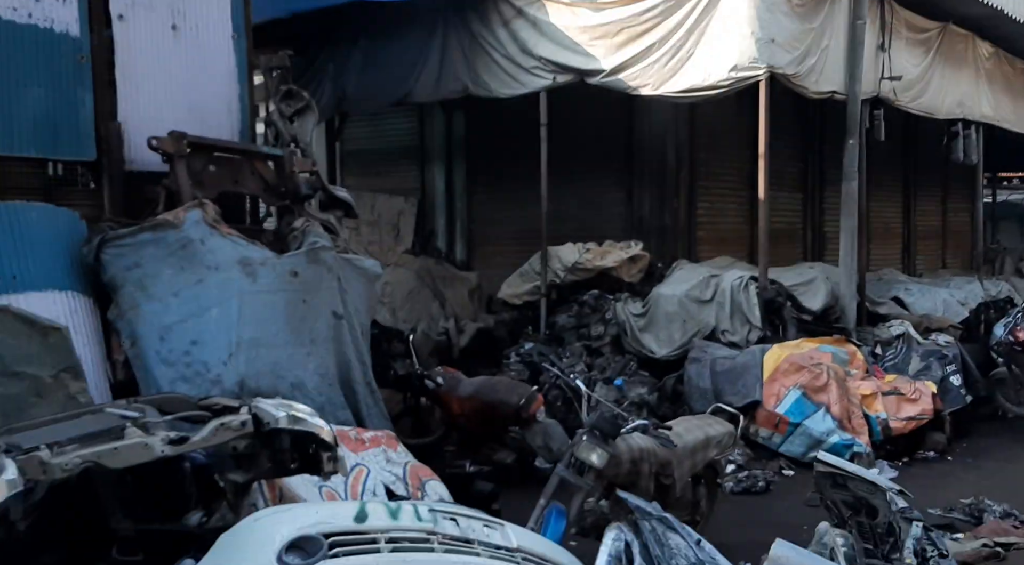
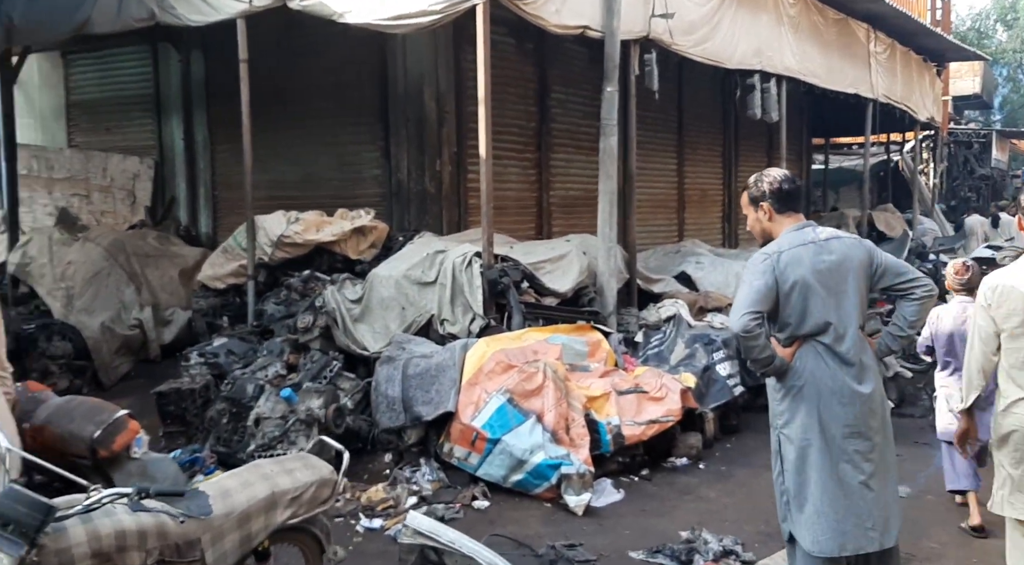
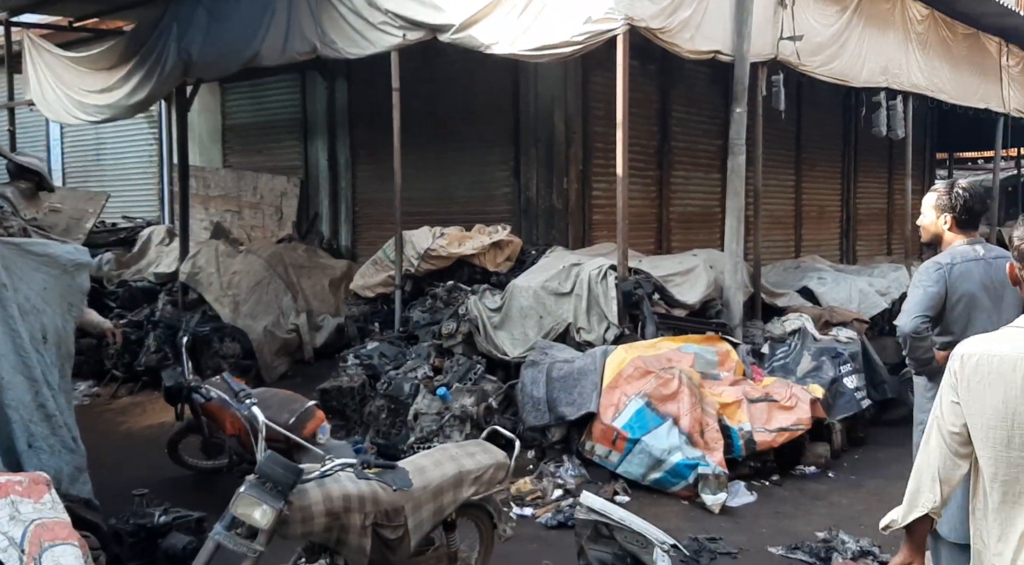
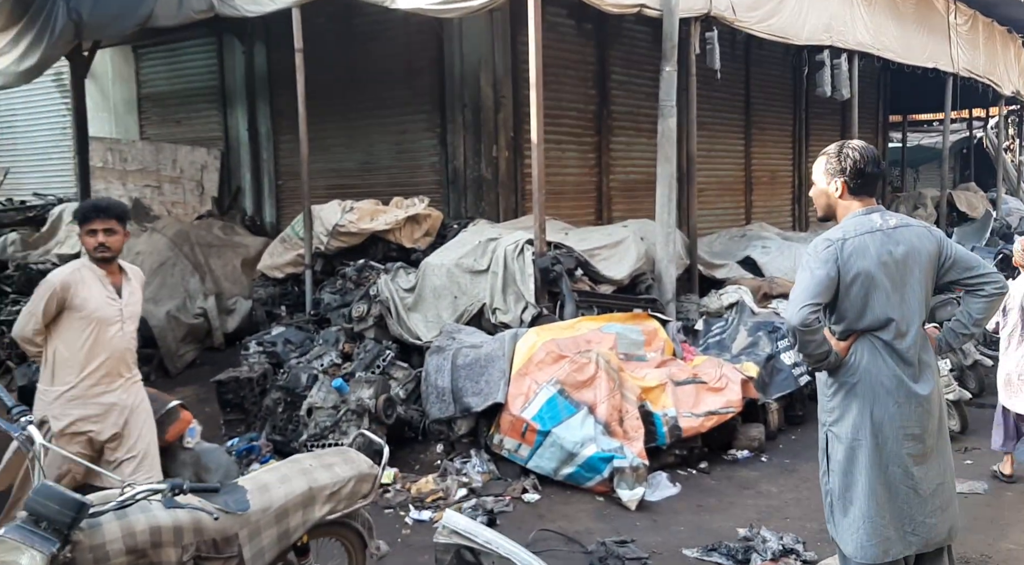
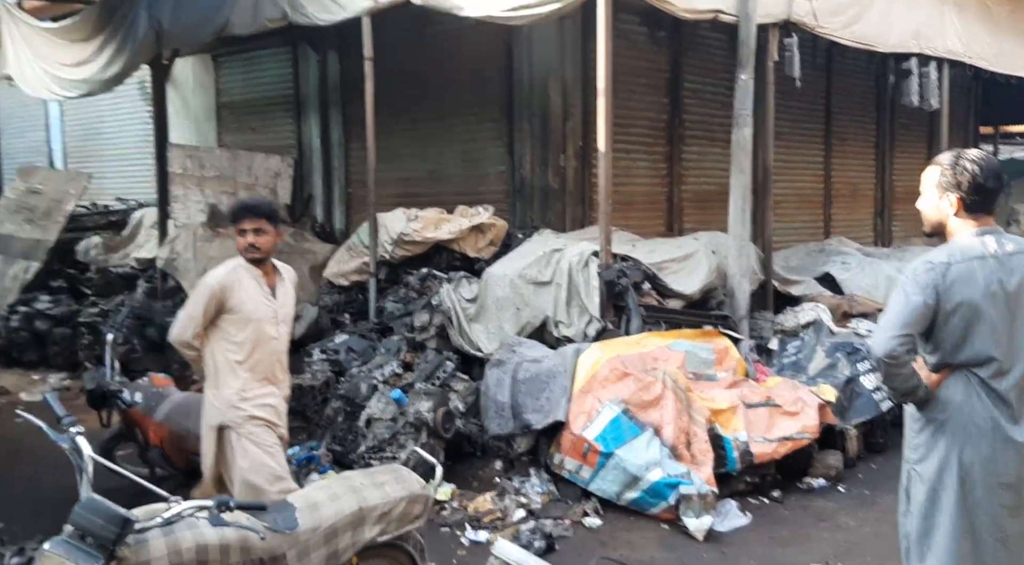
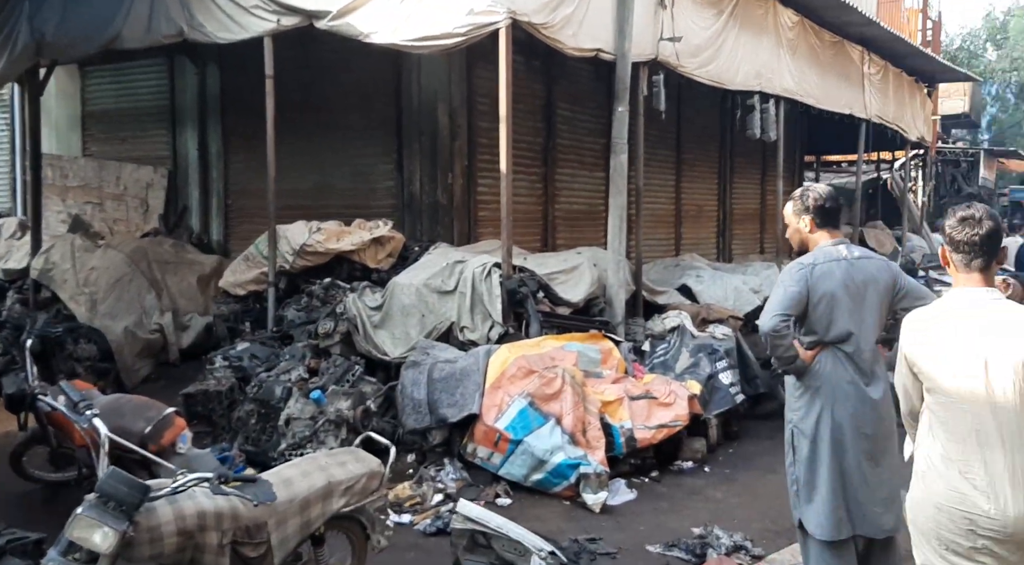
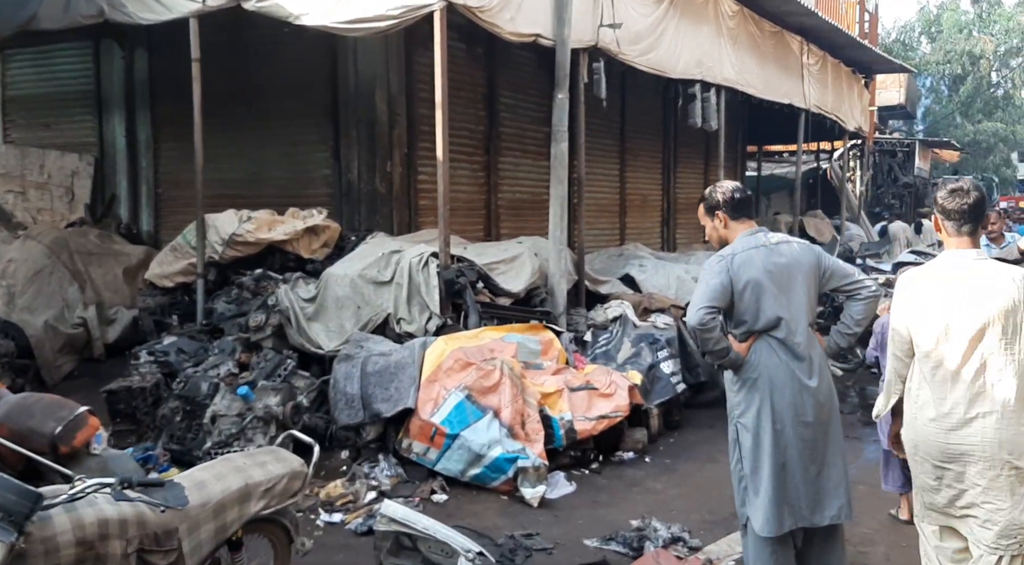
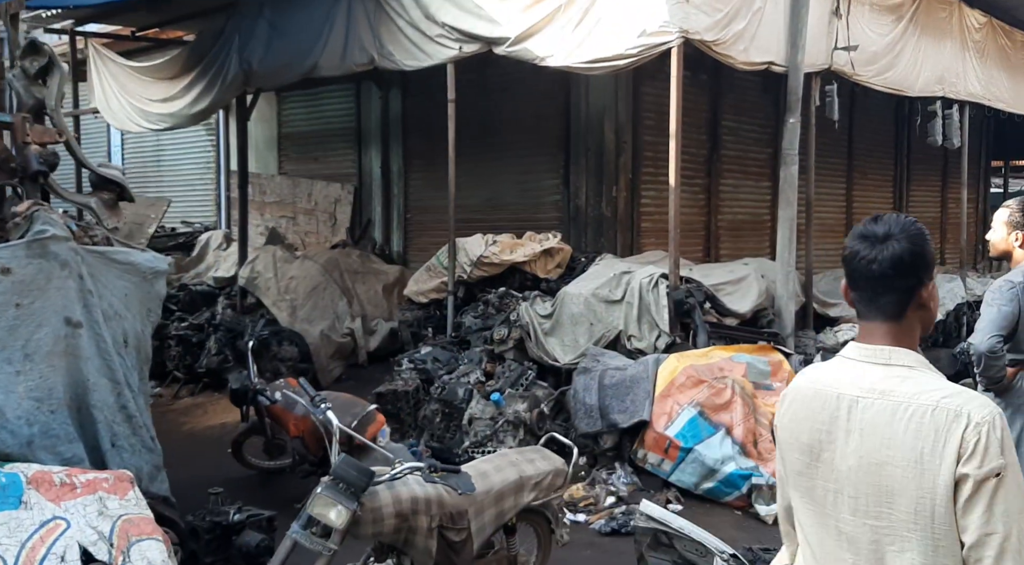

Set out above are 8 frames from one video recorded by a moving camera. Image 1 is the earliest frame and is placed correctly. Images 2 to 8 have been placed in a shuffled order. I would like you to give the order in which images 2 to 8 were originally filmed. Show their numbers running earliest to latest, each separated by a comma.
8, 3, 6, 7, 2, 4, 5
